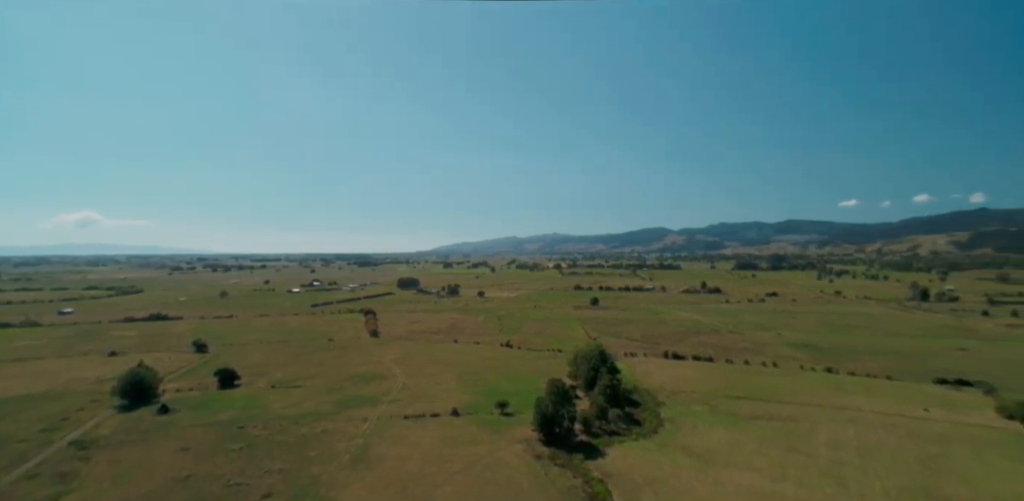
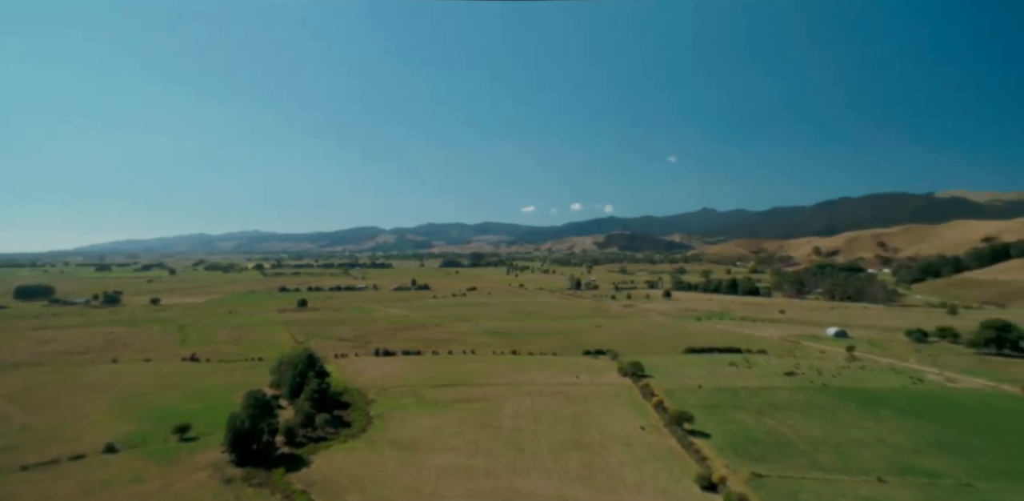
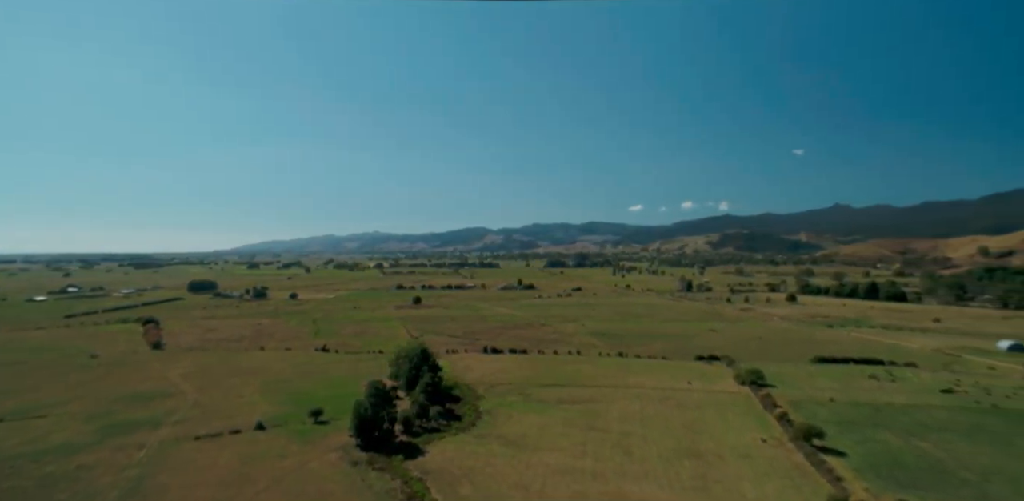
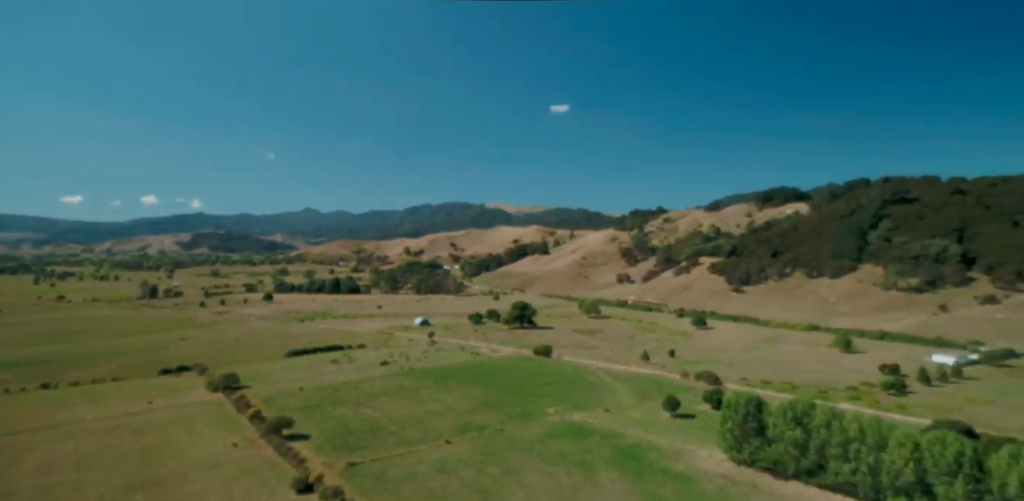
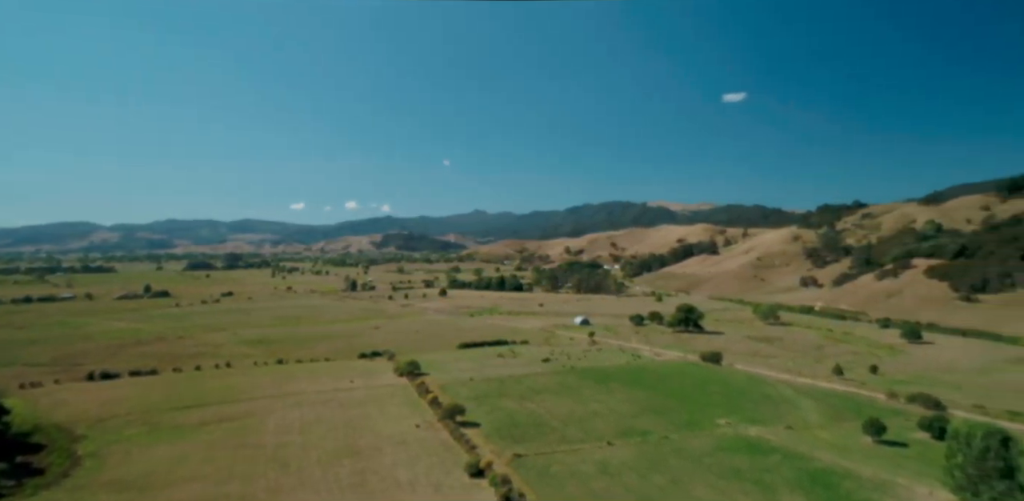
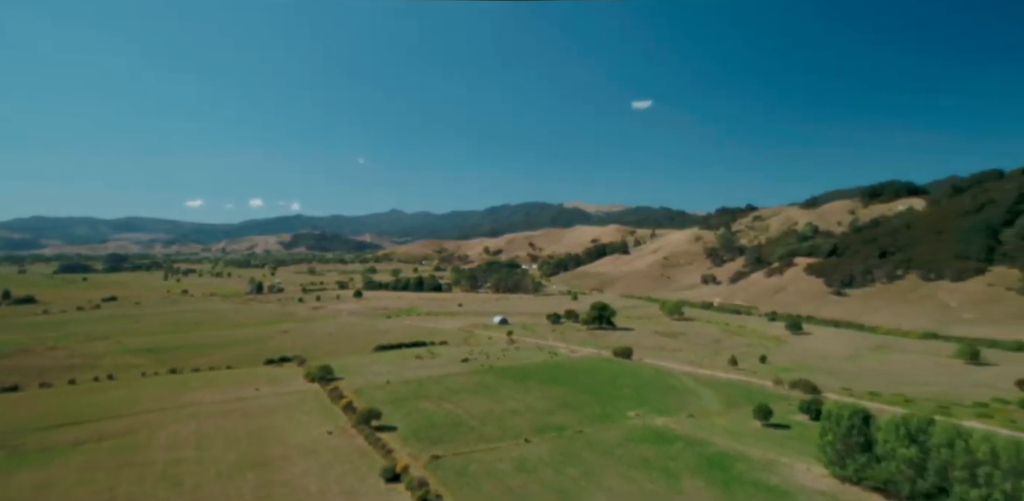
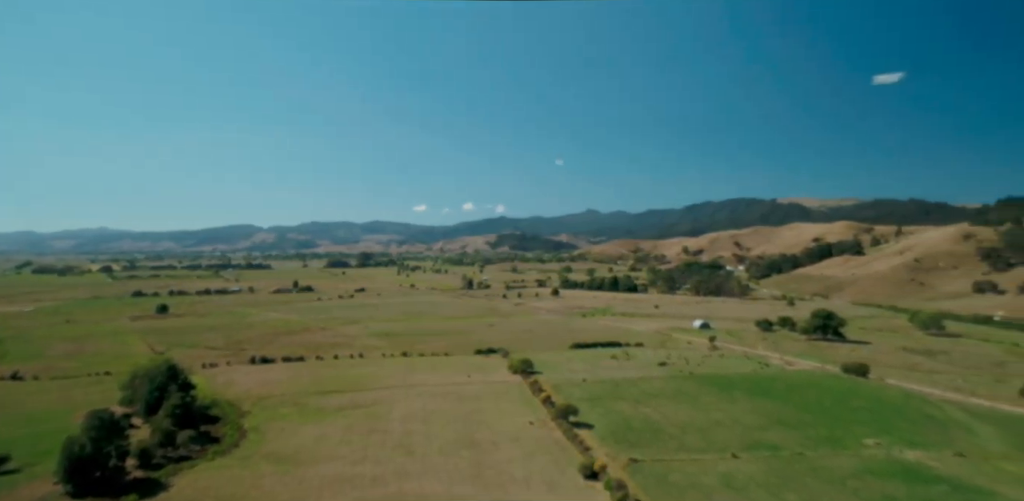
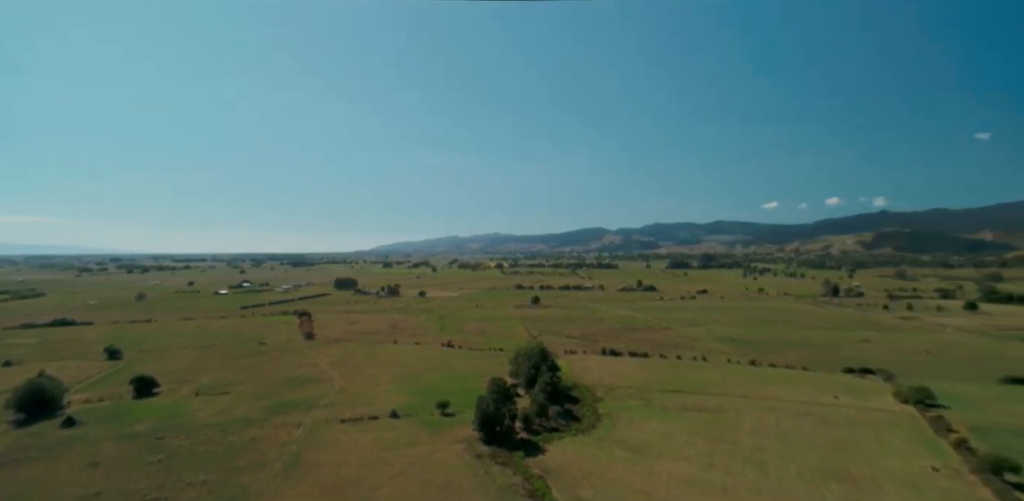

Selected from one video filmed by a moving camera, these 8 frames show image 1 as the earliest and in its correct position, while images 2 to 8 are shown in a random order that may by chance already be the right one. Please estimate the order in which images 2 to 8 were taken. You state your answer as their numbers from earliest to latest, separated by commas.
8, 3, 2, 7, 5, 6, 4
